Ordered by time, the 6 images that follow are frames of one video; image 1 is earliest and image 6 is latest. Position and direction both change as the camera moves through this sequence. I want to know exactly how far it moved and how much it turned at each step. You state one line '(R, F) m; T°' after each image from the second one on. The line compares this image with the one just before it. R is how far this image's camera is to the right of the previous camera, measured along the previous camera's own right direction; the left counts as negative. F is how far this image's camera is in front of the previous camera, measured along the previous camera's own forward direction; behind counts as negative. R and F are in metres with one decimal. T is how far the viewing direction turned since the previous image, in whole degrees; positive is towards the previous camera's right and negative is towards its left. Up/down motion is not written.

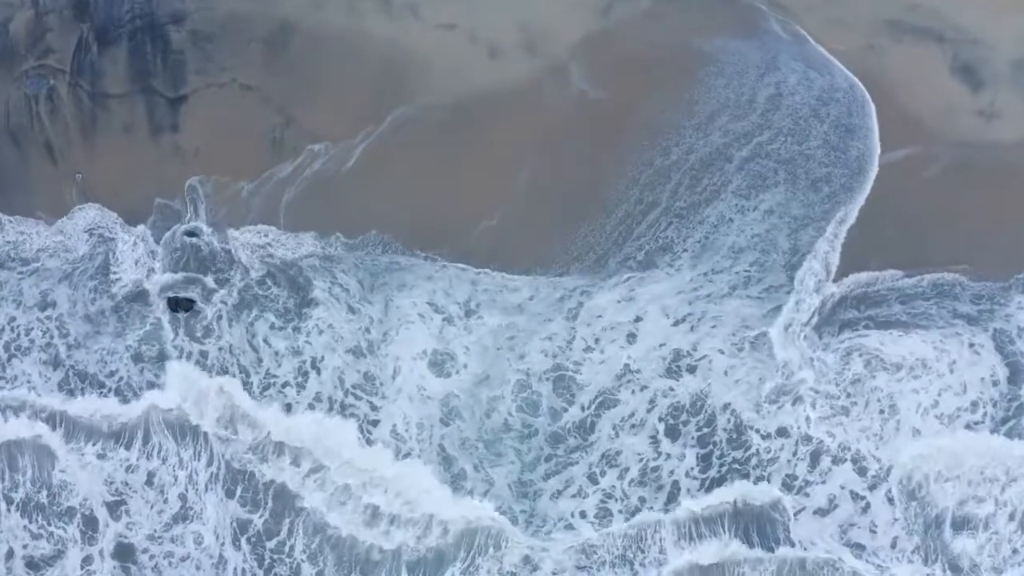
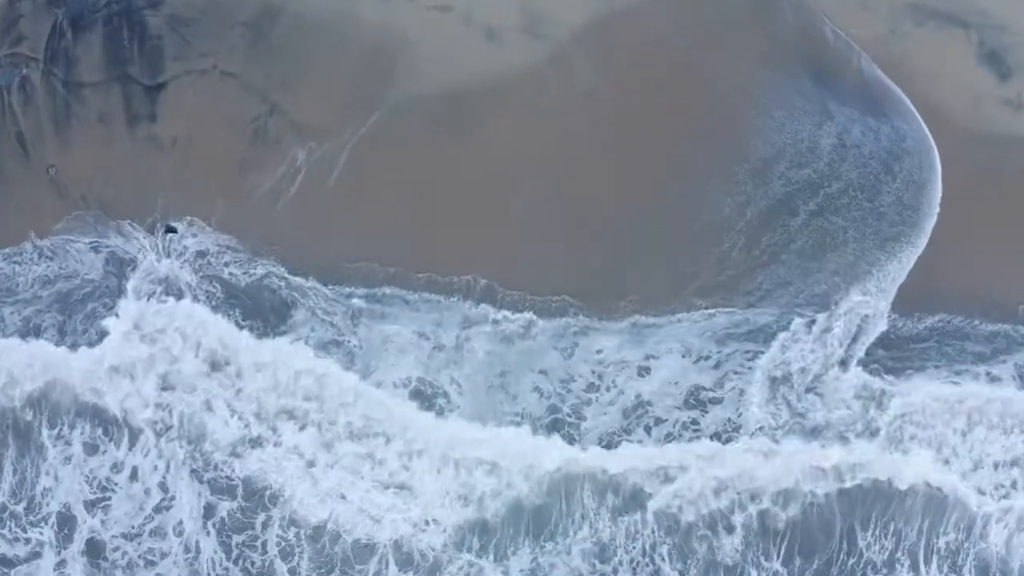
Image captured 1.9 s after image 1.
(-0.2, +0.4) m; +1°
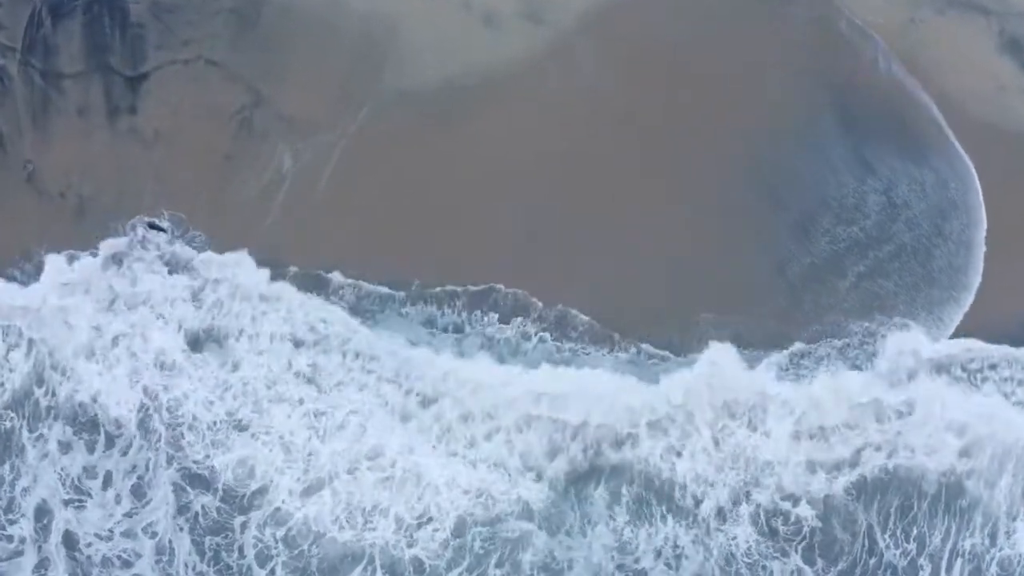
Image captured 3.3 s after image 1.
(-0.1, +0.3) m; +1°
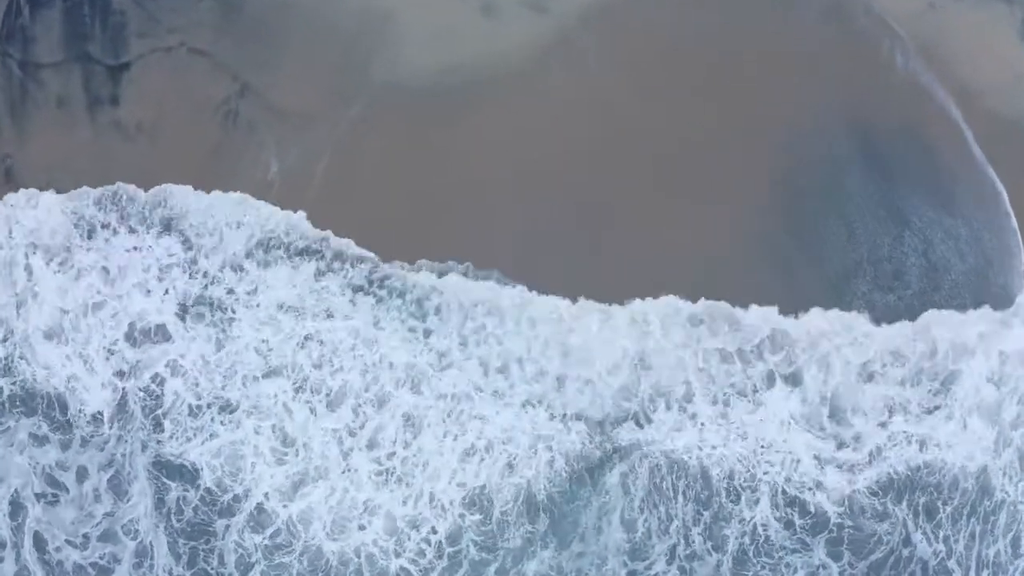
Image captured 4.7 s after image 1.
(-0.1, +0.3) m; +1°
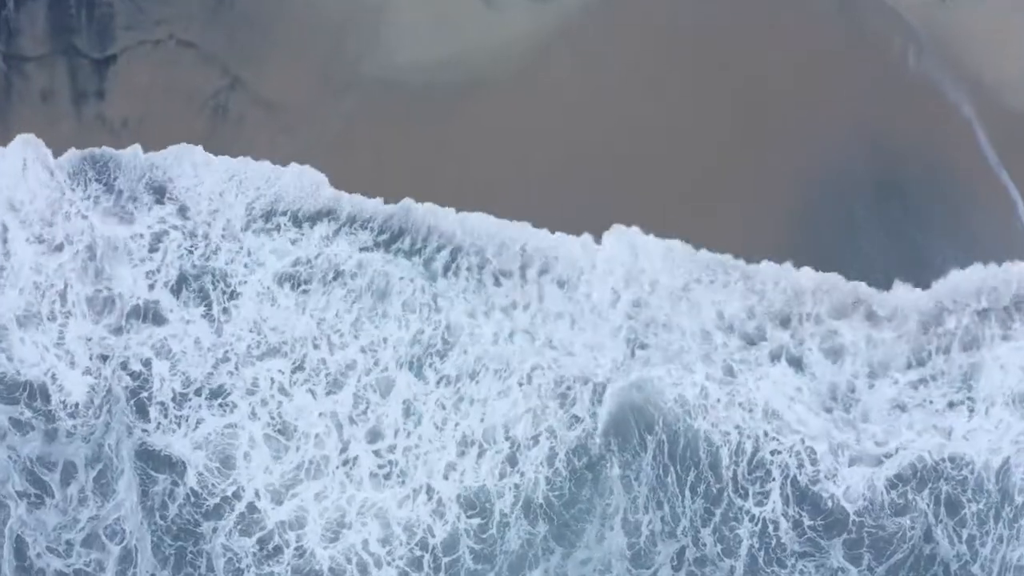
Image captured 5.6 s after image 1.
(-0.1, +0.2) m; +1°
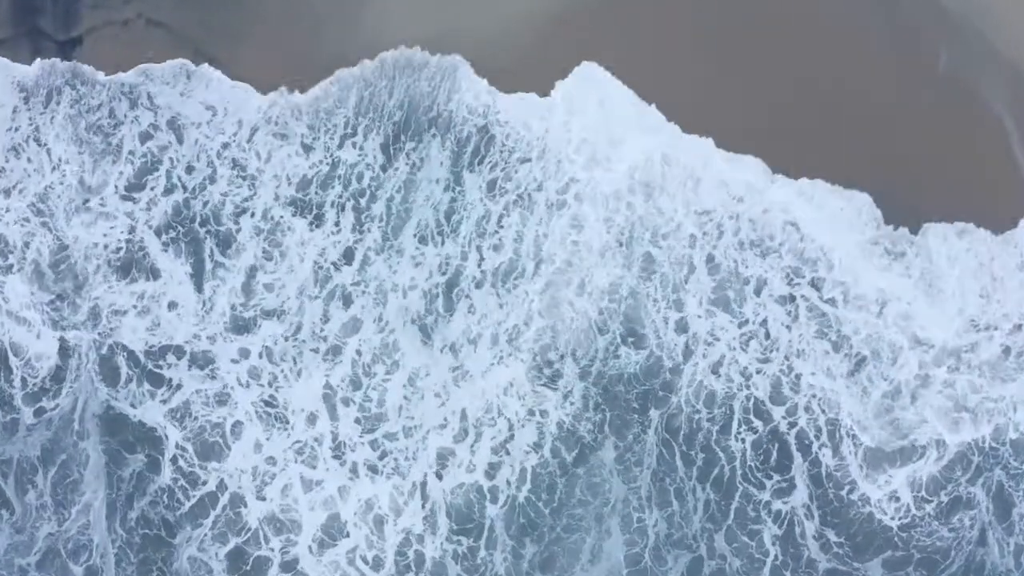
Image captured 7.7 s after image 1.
(-0.2, +0.7) m; +1°
